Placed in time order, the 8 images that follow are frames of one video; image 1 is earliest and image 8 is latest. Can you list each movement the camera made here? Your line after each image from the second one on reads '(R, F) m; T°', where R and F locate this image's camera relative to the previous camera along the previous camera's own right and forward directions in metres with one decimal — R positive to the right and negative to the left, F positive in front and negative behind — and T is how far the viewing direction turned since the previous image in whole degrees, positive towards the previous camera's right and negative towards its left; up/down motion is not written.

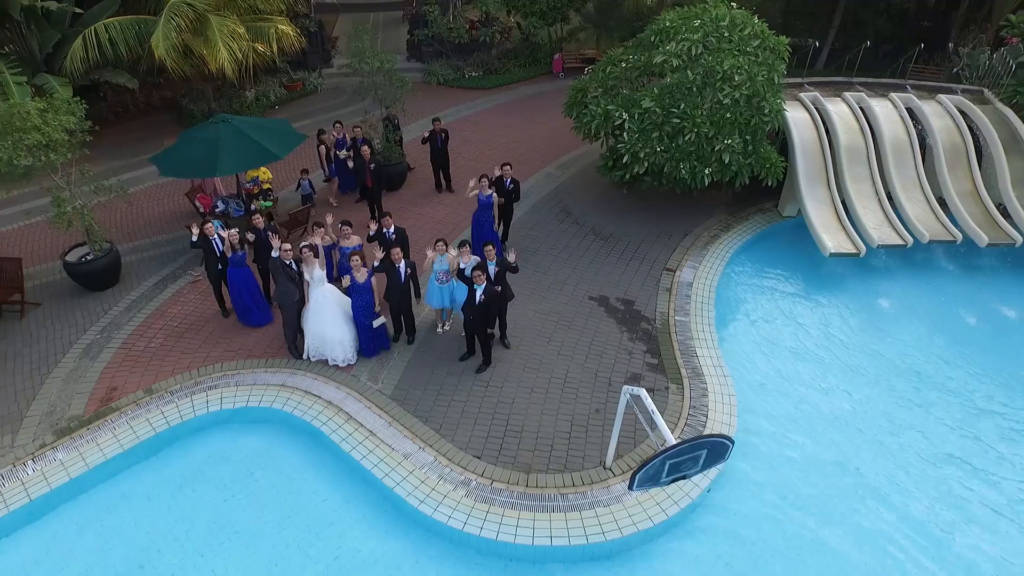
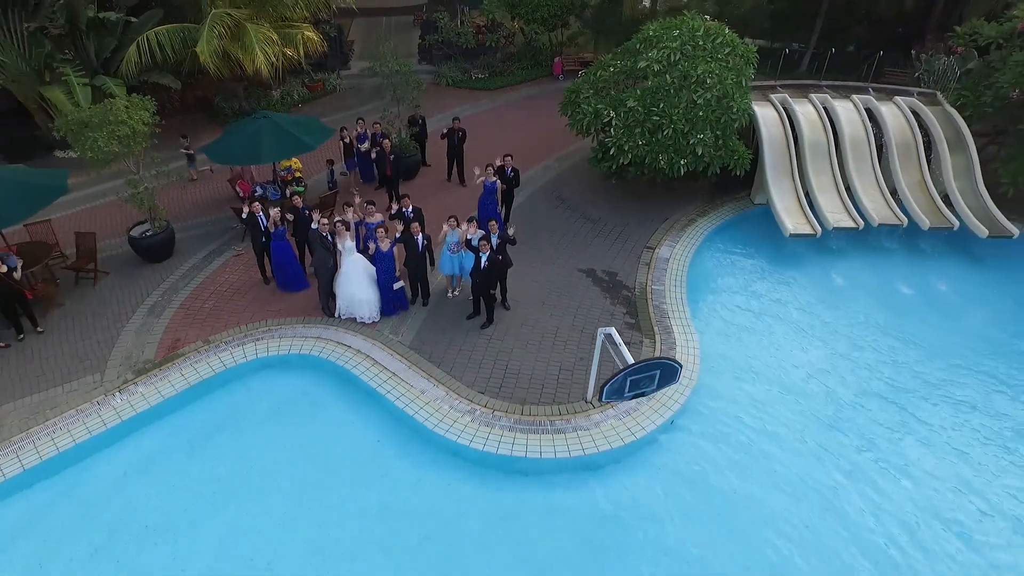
(+0.1, -1.4) m; 0°
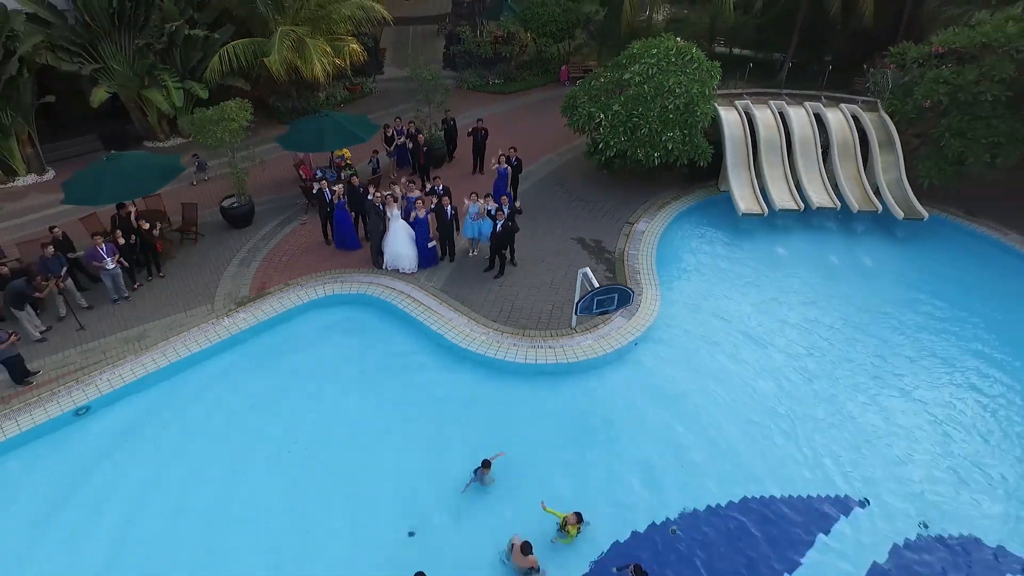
(+0.1, -2.8) m; -1°
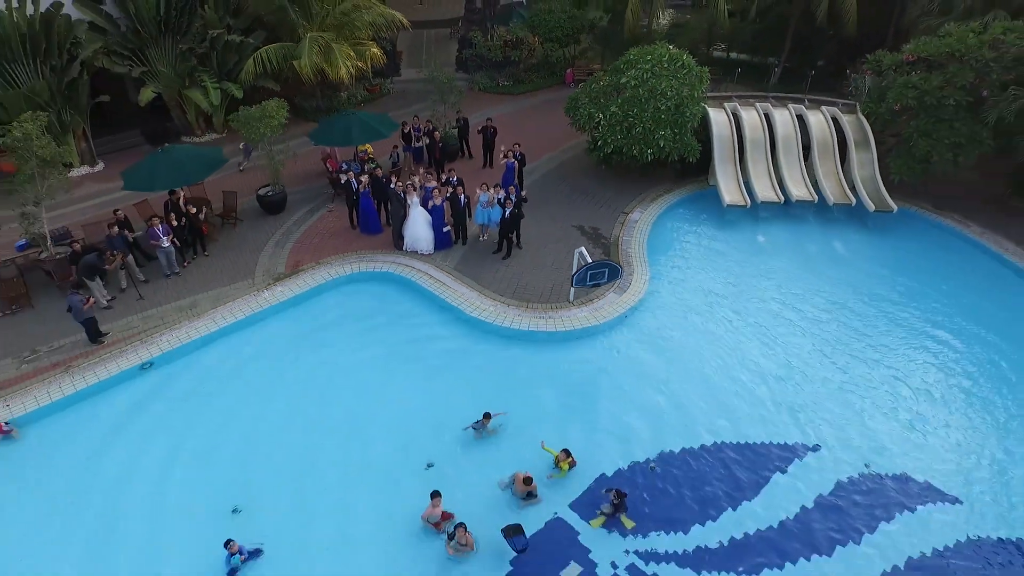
(+0.1, -1.5) m; -1°
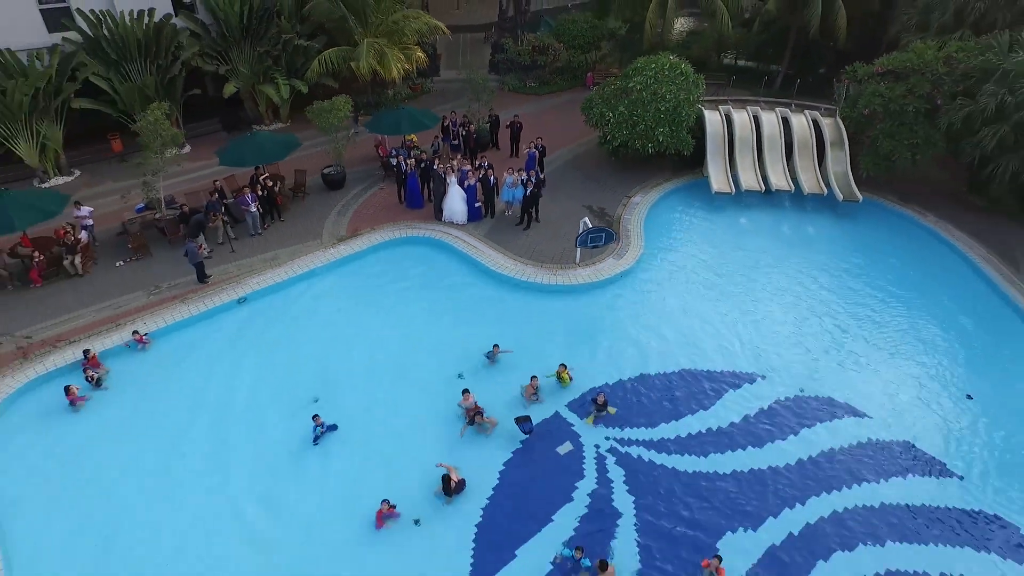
(+0.2, -2.9) m; -2°
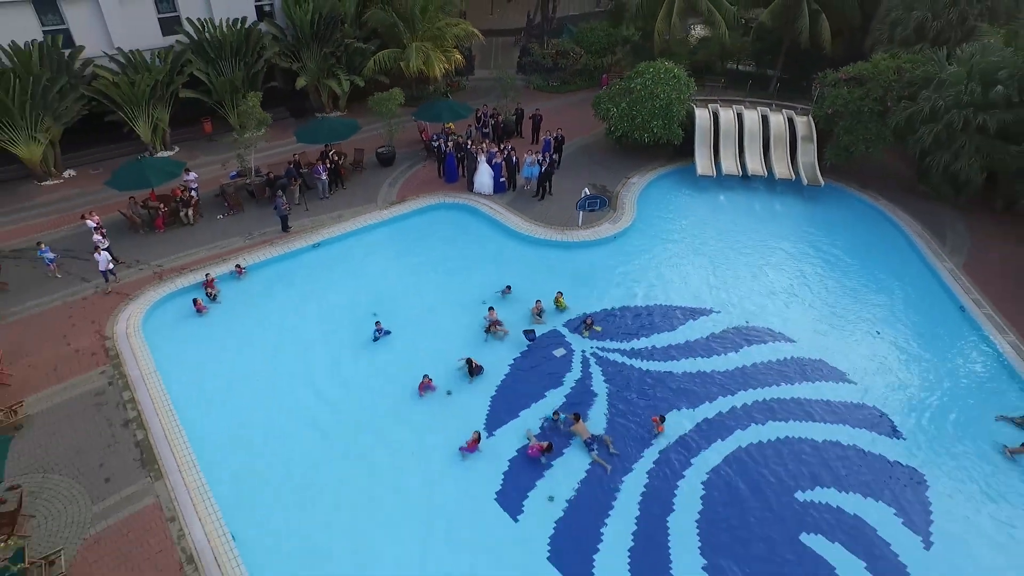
(+0.3, -3.8) m; -2°
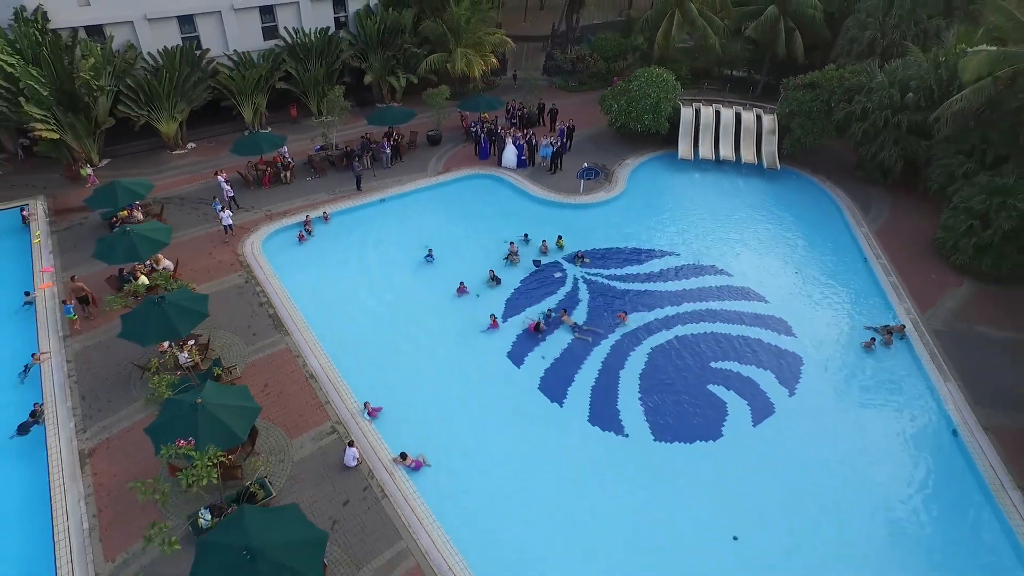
(+0.6, -5.8) m; -2°
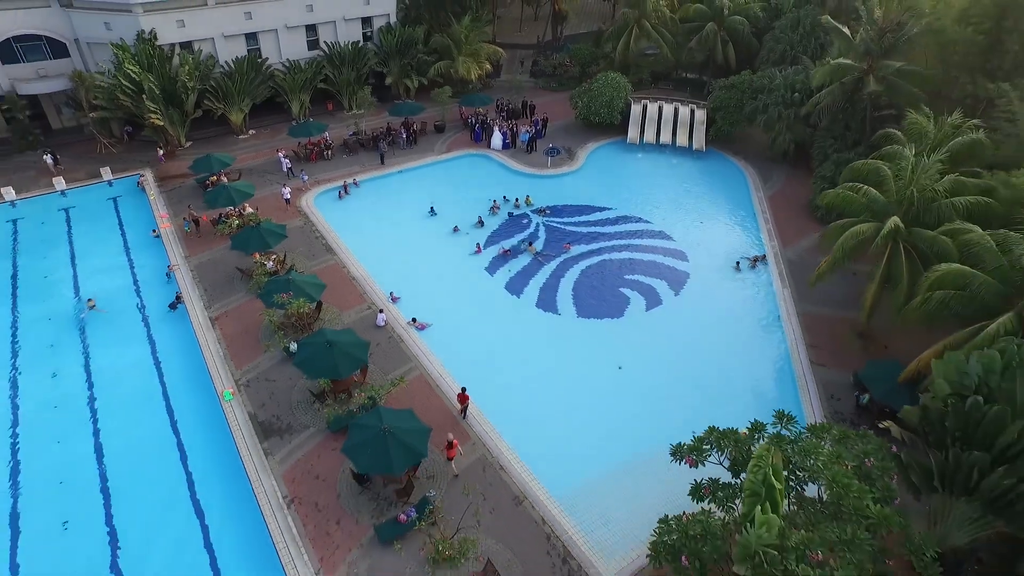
(+1.3, -7.9) m; -1°
